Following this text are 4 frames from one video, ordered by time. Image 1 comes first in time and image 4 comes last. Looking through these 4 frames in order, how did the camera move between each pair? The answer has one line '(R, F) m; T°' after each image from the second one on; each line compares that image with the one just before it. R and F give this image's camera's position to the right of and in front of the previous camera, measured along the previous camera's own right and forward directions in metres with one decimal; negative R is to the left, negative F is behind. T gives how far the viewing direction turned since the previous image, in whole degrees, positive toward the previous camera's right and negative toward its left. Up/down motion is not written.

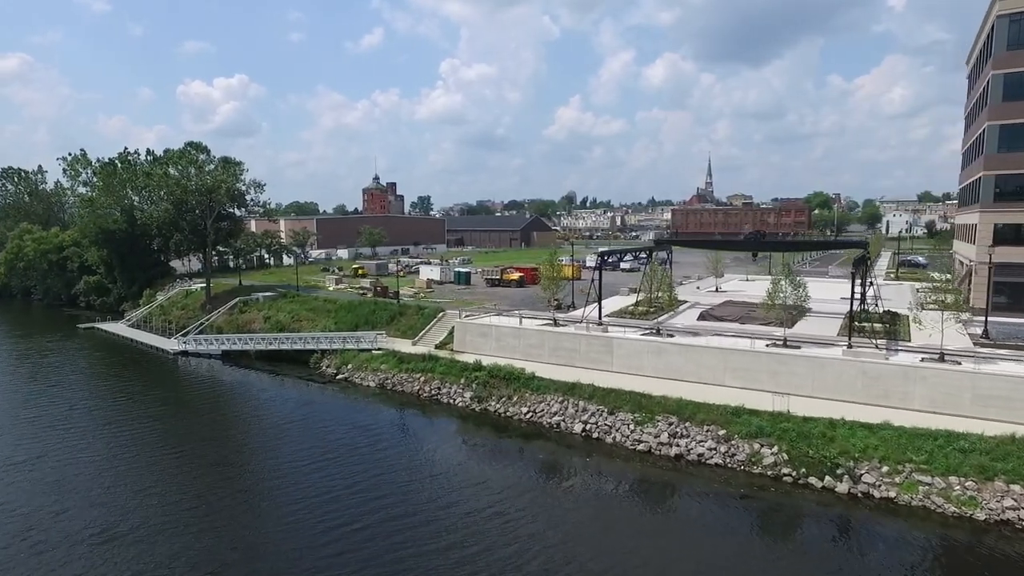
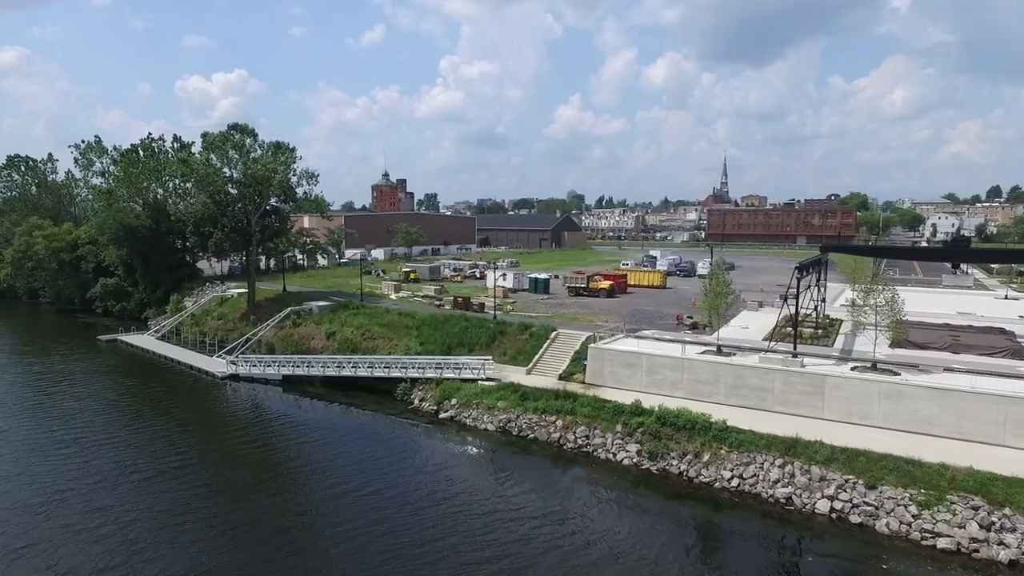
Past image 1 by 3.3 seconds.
(-6.0, +6.6) m; 0°
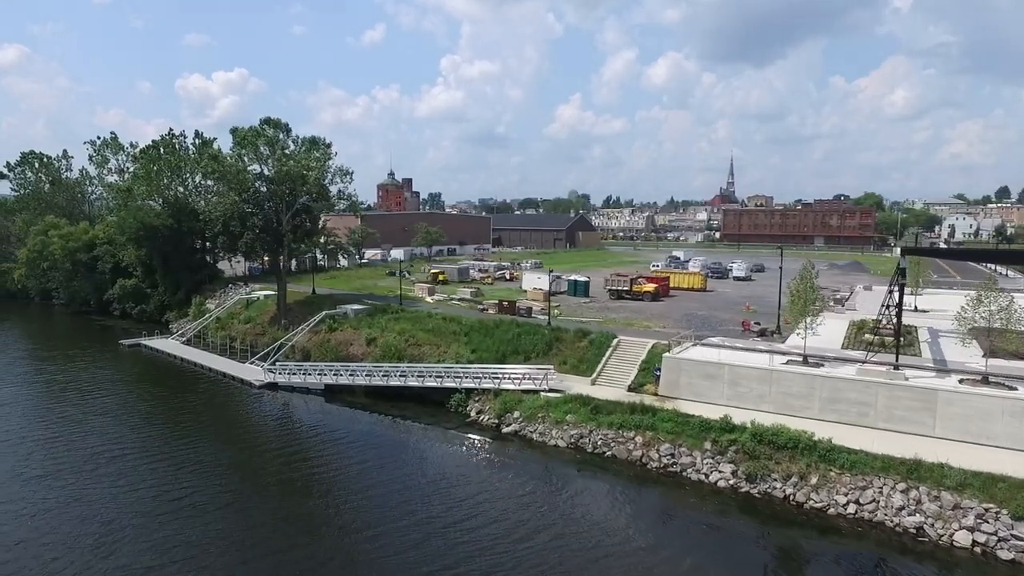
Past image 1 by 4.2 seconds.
(-2.6, +1.7) m; 0°
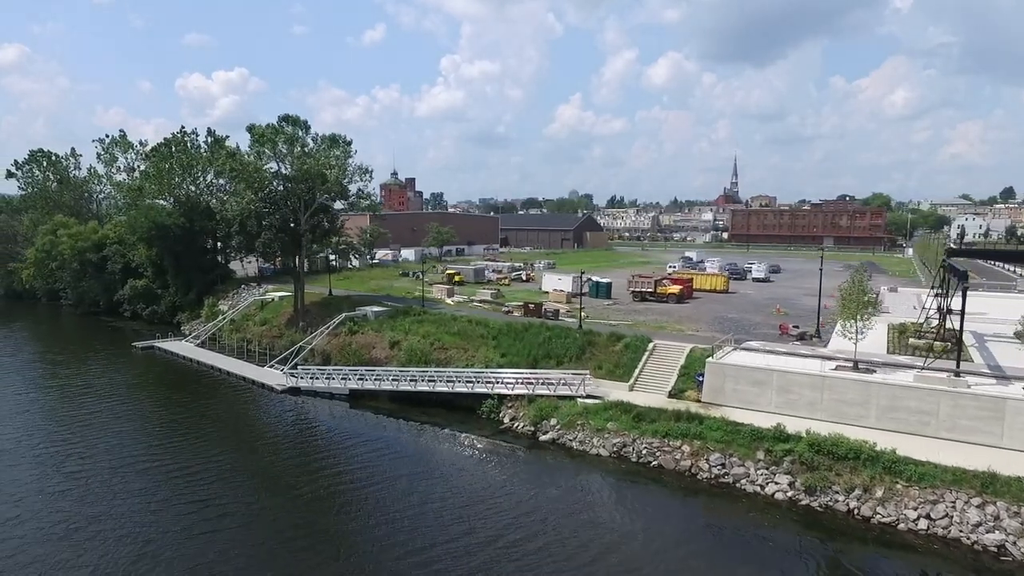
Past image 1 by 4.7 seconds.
(-1.4, +0.9) m; 0°
